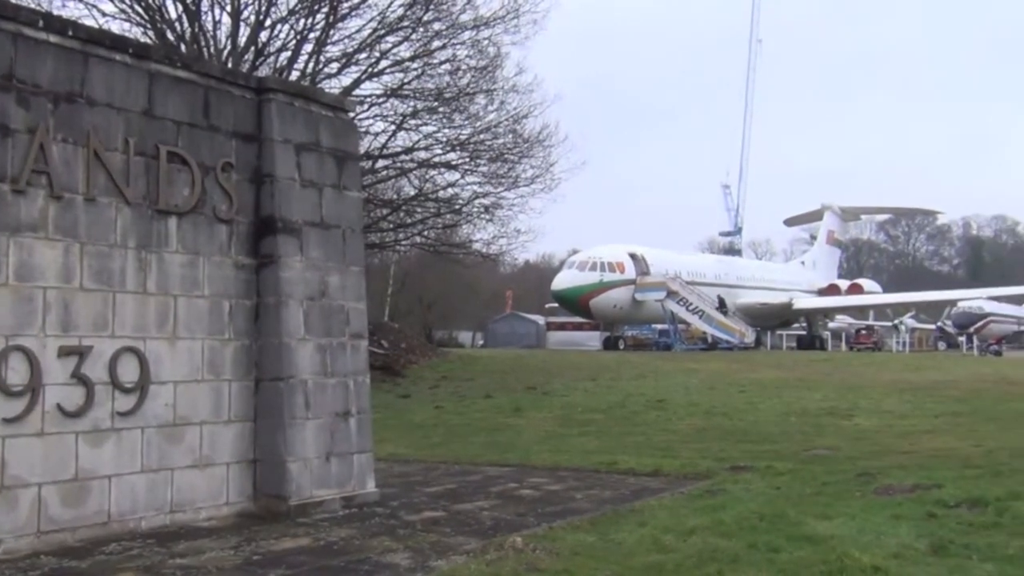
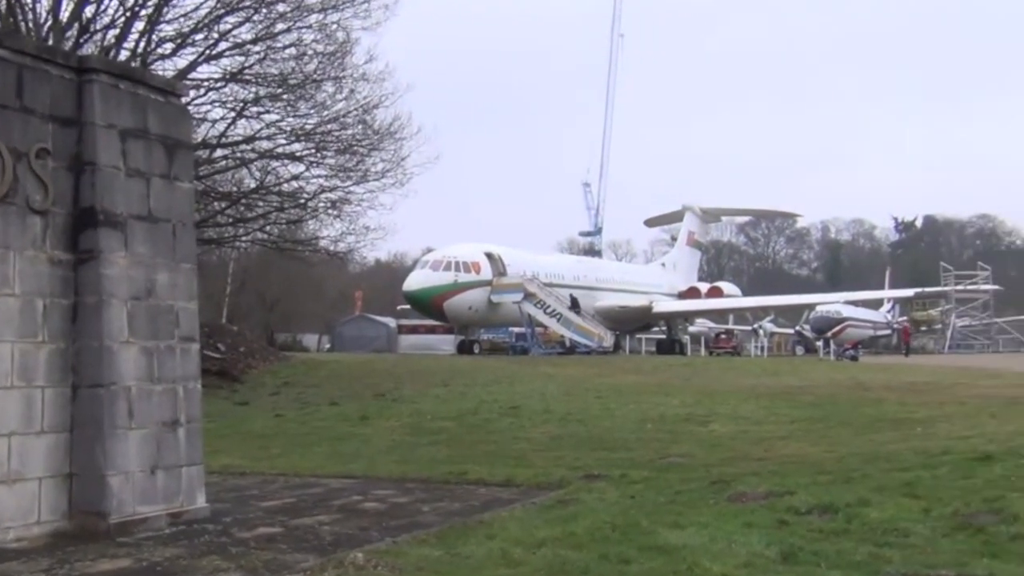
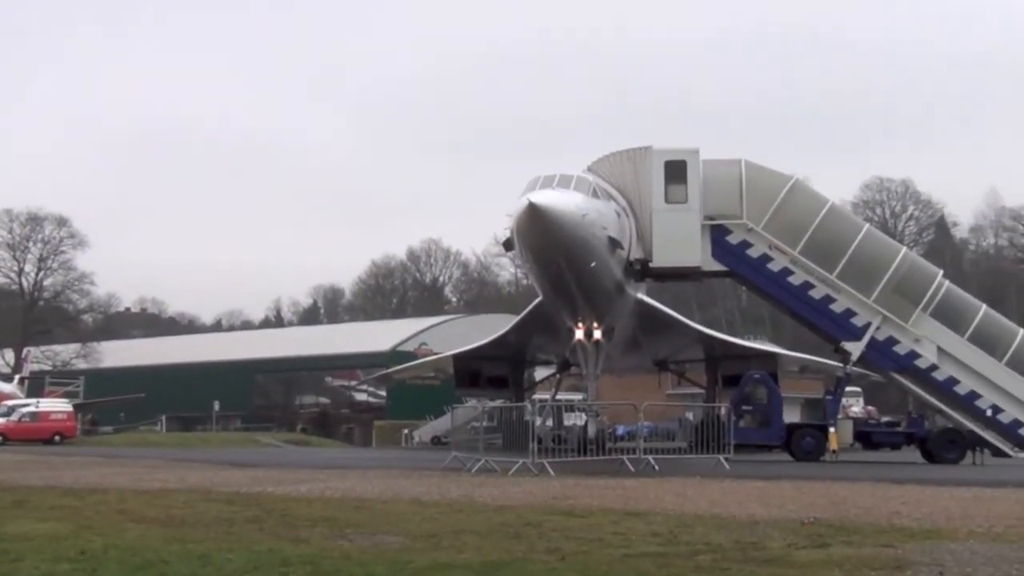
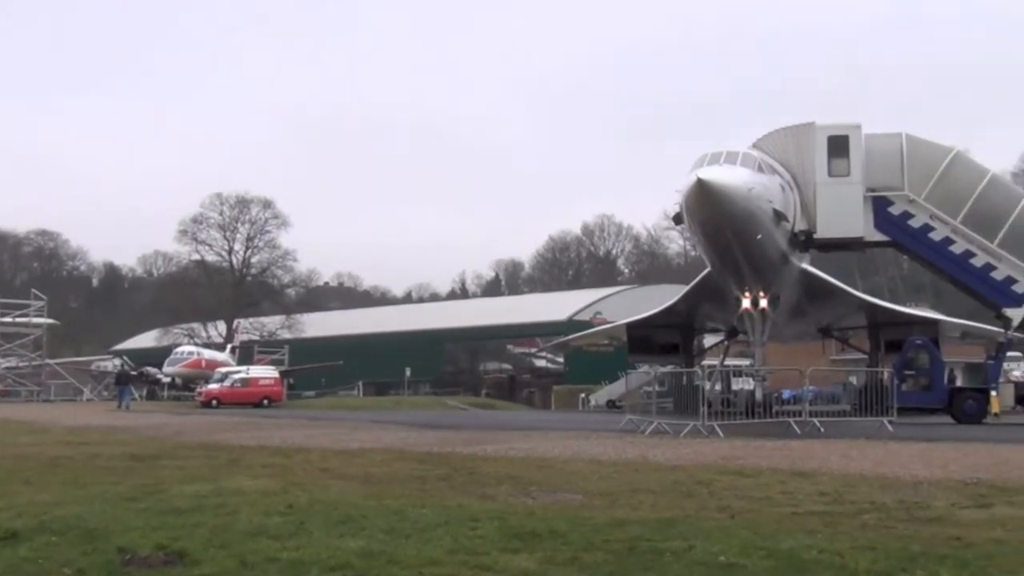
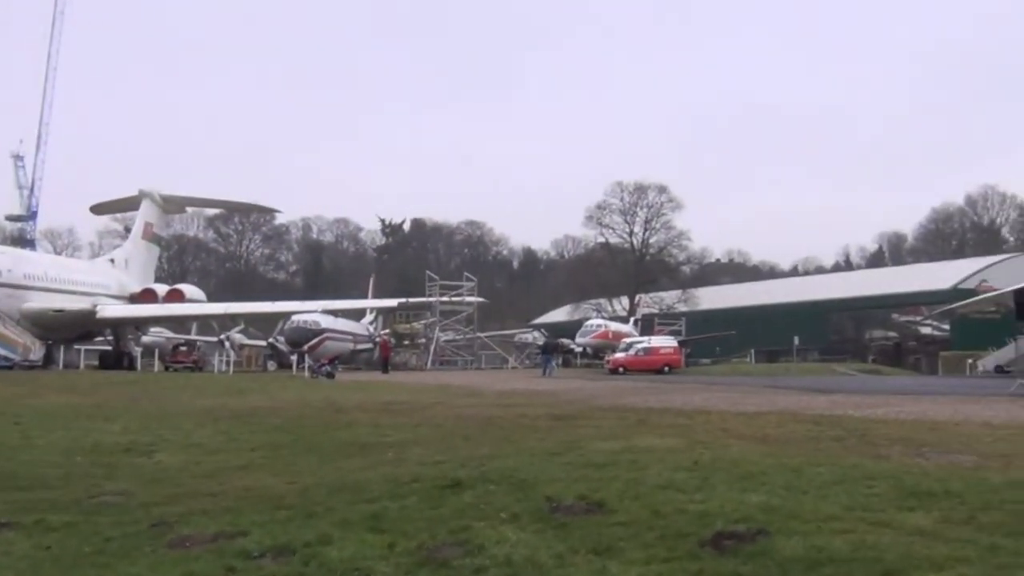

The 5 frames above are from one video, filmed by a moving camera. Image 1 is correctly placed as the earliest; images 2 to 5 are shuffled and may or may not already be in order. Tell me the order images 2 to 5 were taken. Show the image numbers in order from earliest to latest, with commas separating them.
2, 5, 4, 3
